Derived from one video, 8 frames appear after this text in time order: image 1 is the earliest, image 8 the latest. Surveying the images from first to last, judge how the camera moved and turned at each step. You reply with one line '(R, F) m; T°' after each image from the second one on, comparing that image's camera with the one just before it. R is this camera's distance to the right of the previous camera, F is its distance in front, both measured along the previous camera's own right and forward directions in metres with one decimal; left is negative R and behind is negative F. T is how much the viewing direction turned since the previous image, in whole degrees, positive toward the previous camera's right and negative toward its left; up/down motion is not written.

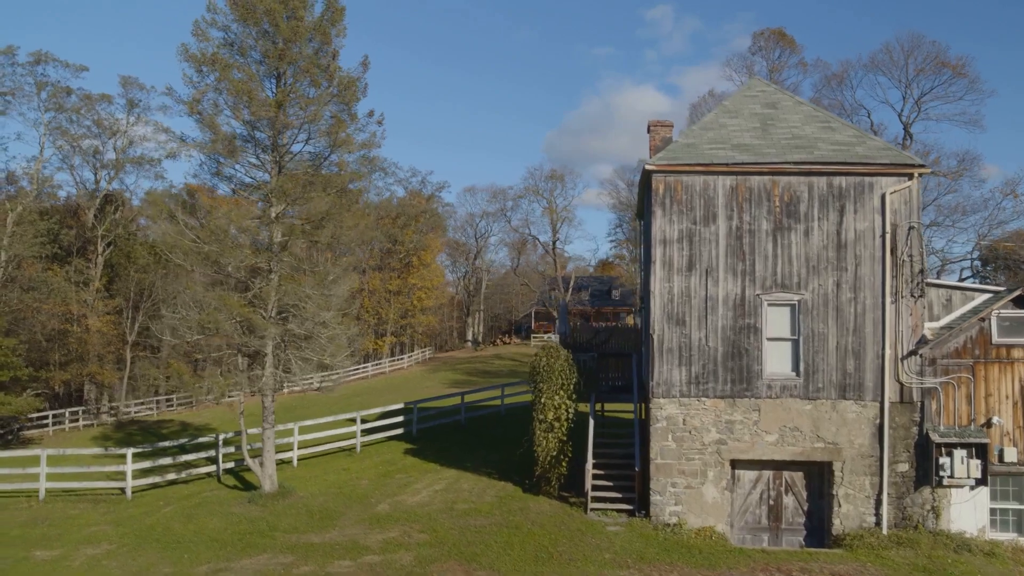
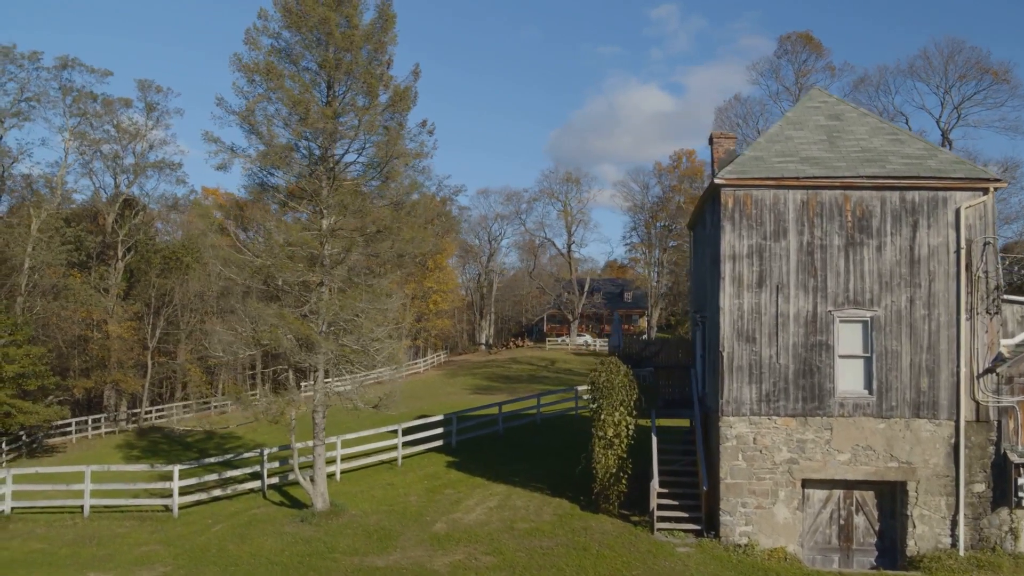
(-1.3, +0.3) m; 0°
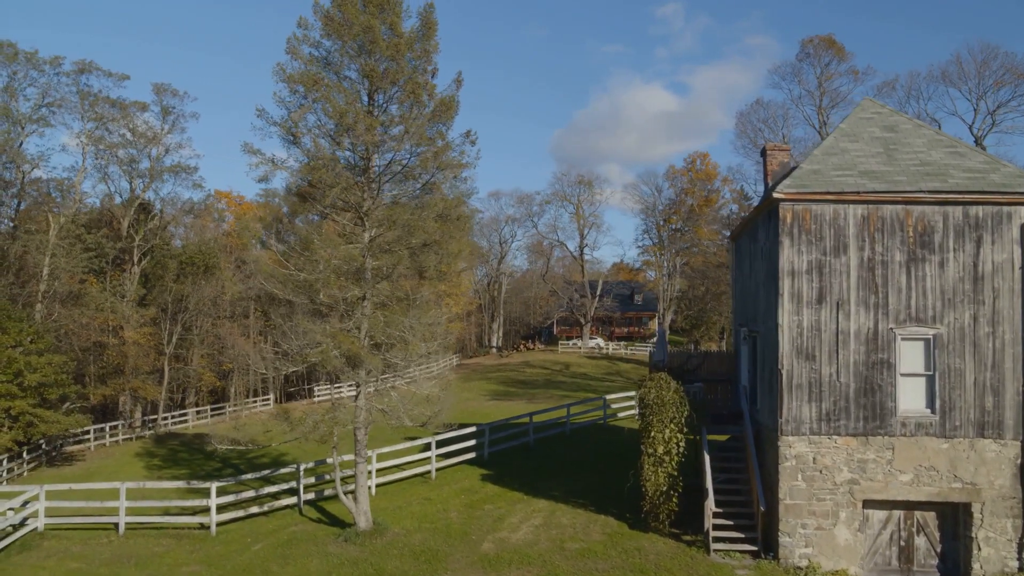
(-1.0, +0.3) m; 0°
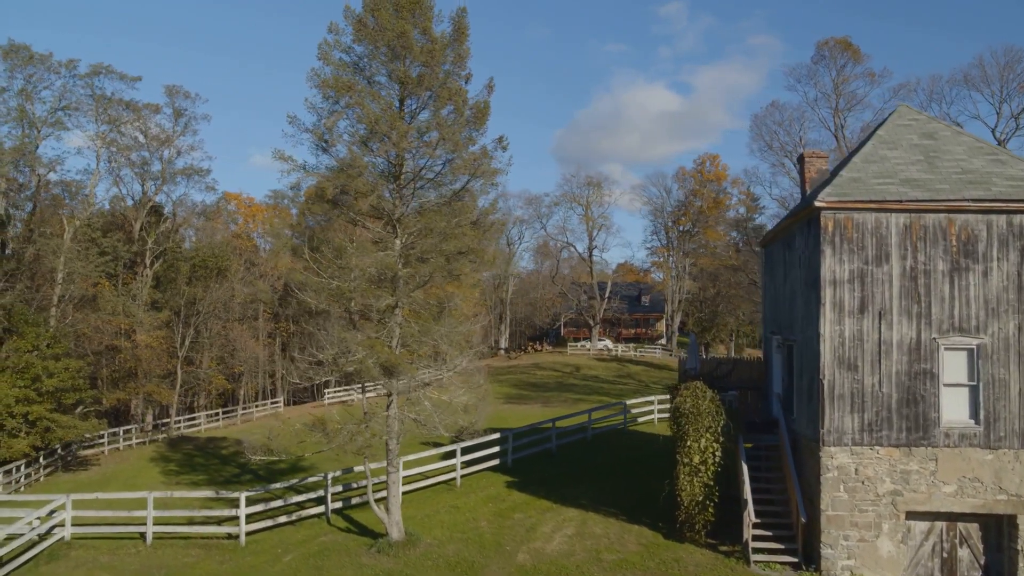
(-0.7, +0.1) m; 0°
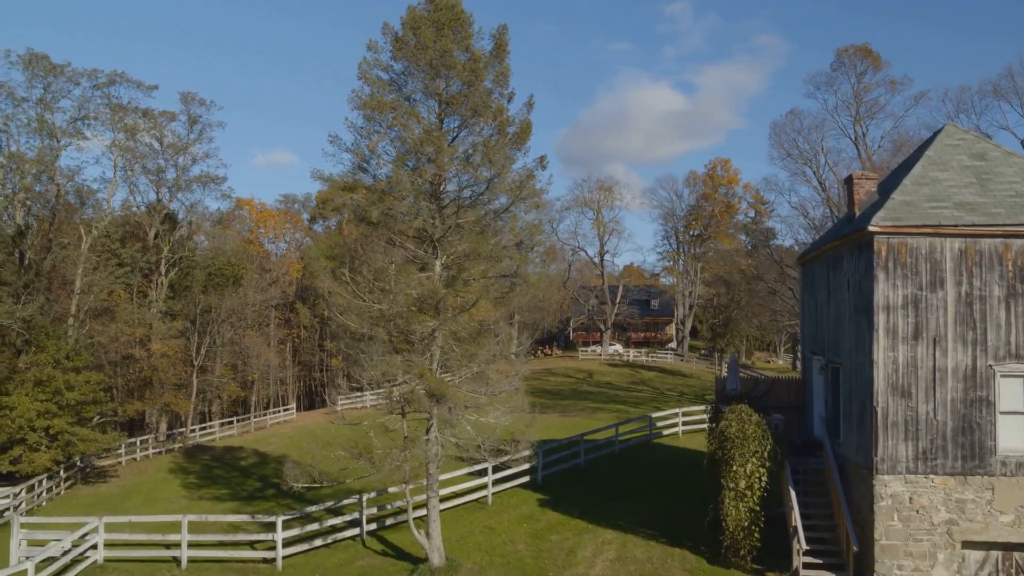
(-0.9, +0.2) m; 0°
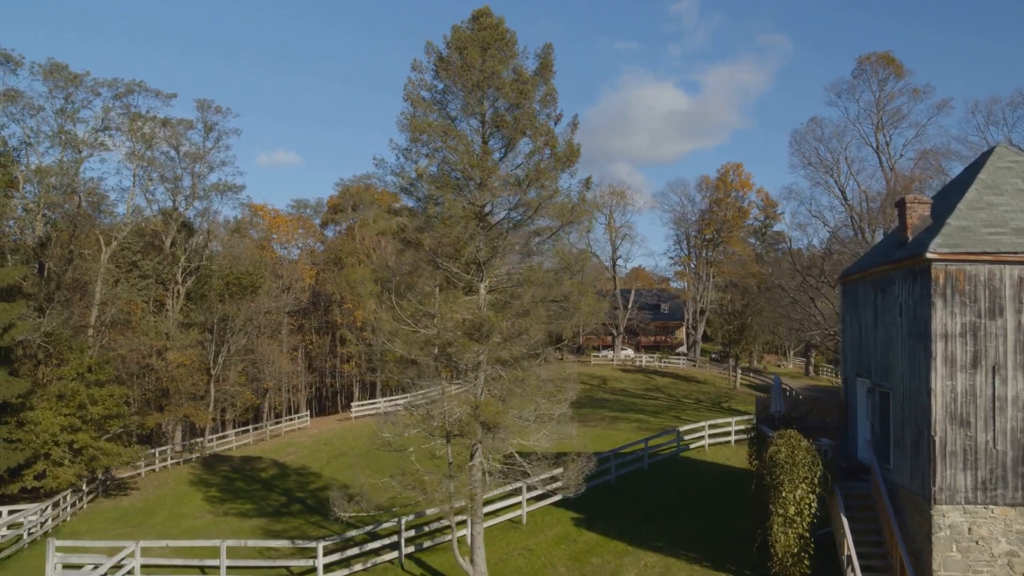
(-1.0, +0.2) m; 0°
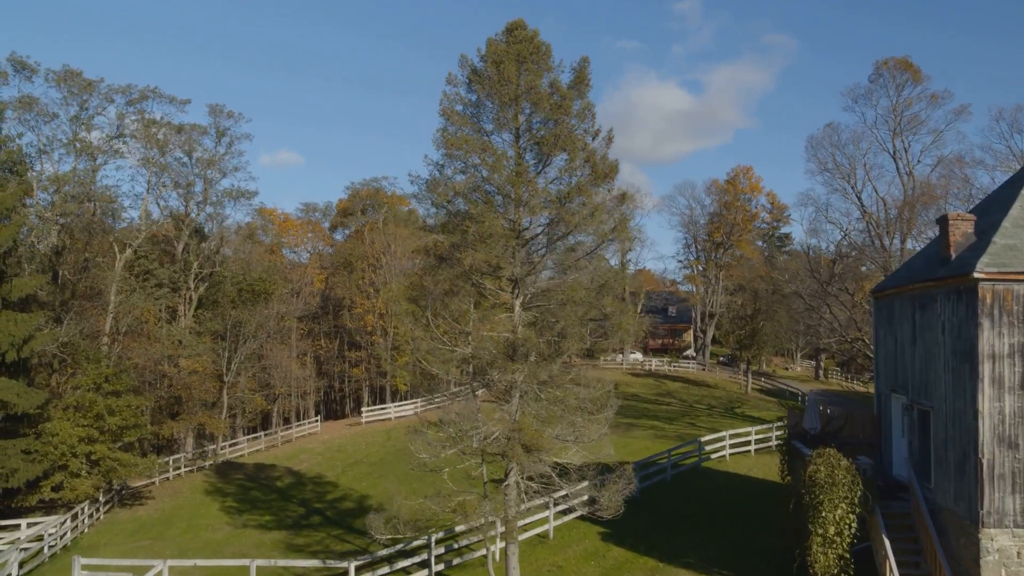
(-0.7, +0.2) m; 0°
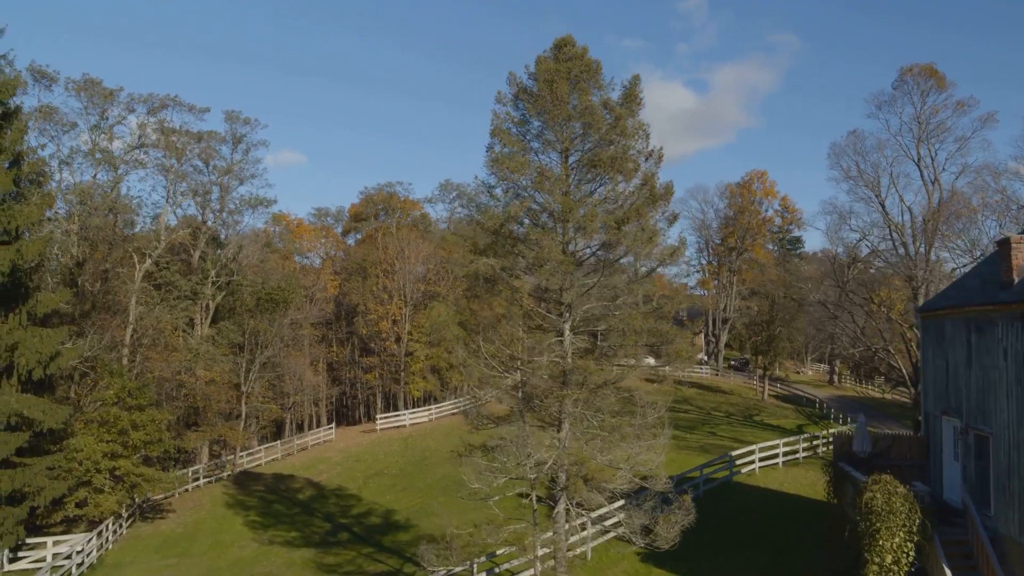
(-1.0, +0.3) m; 0°
